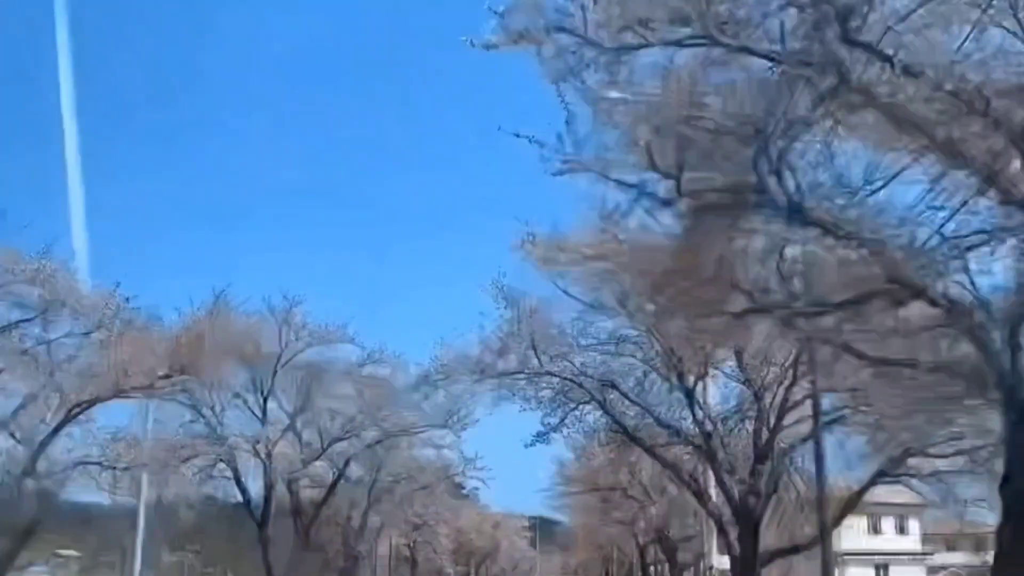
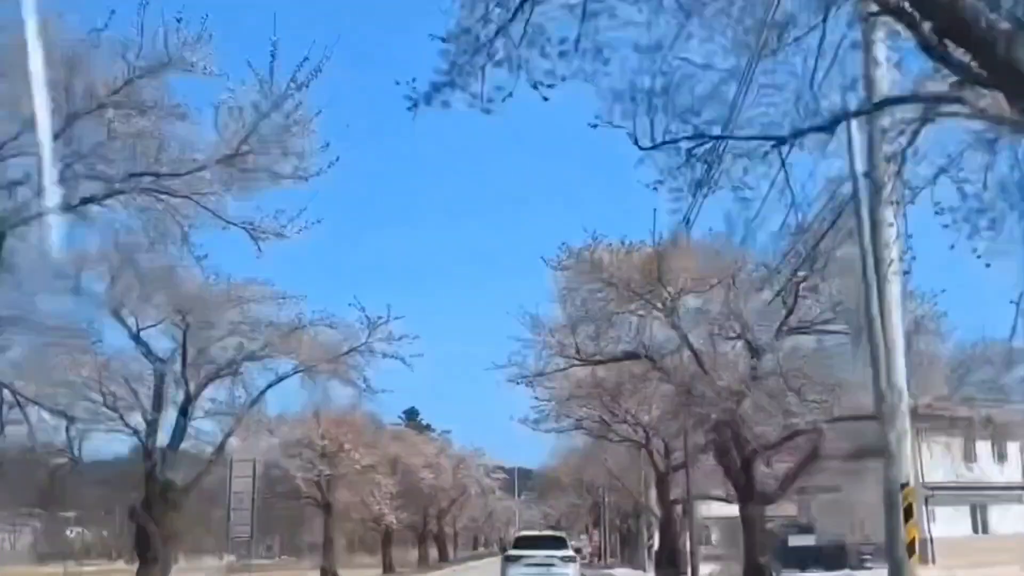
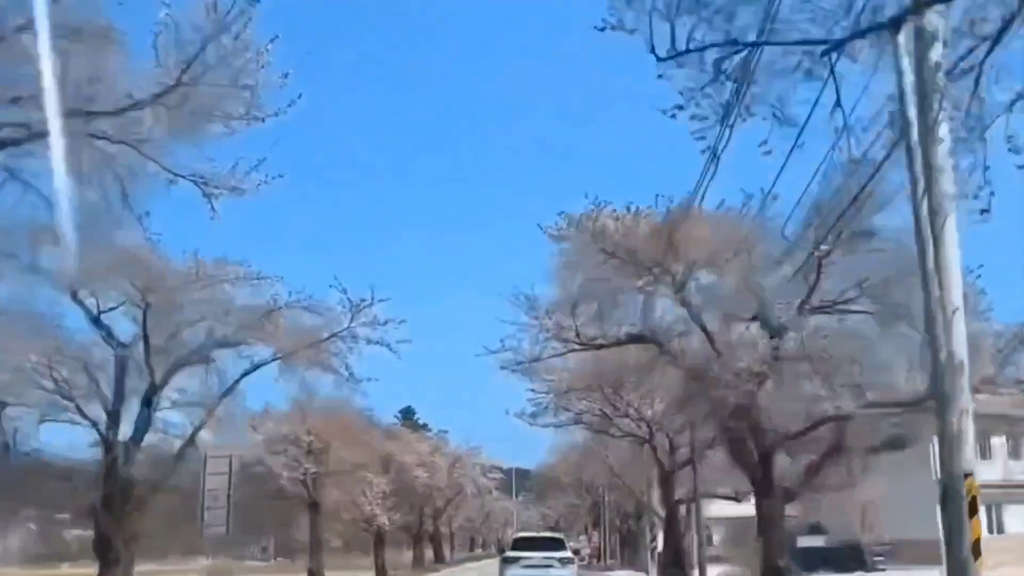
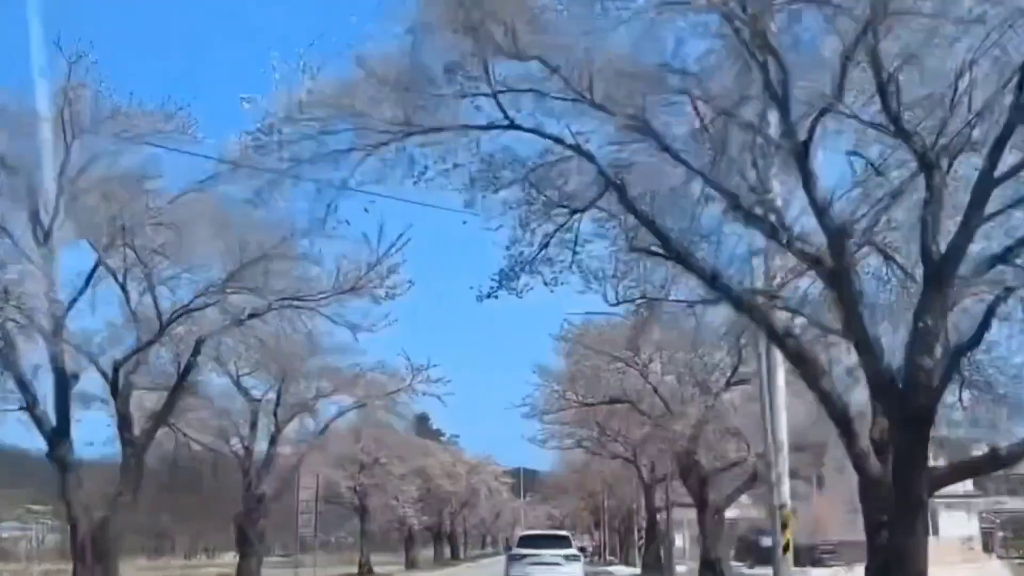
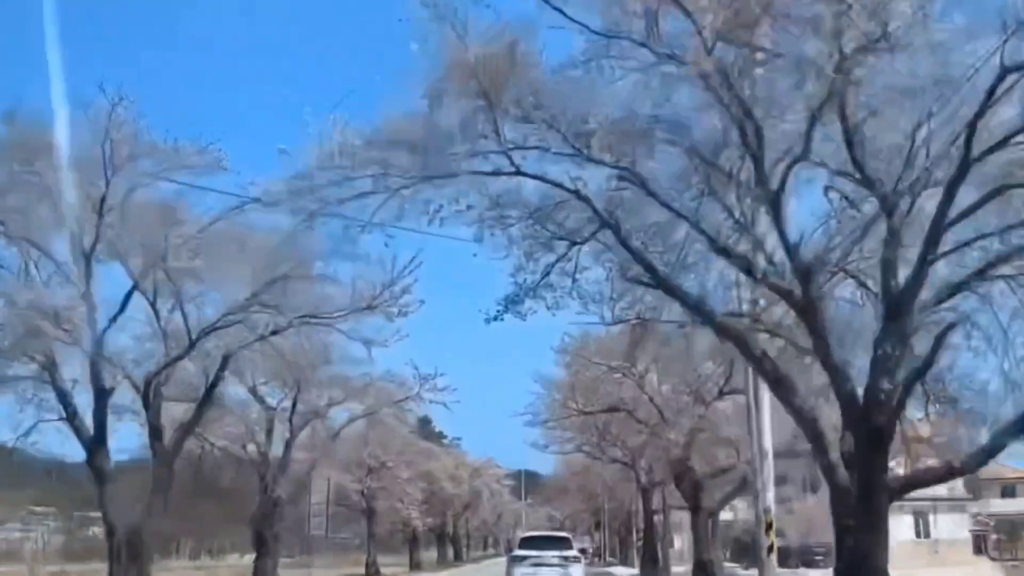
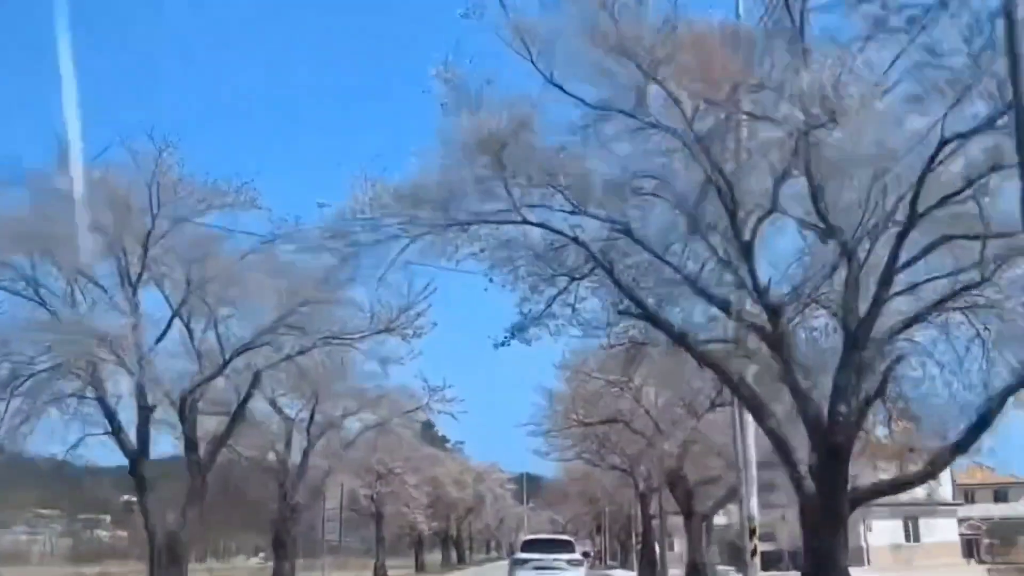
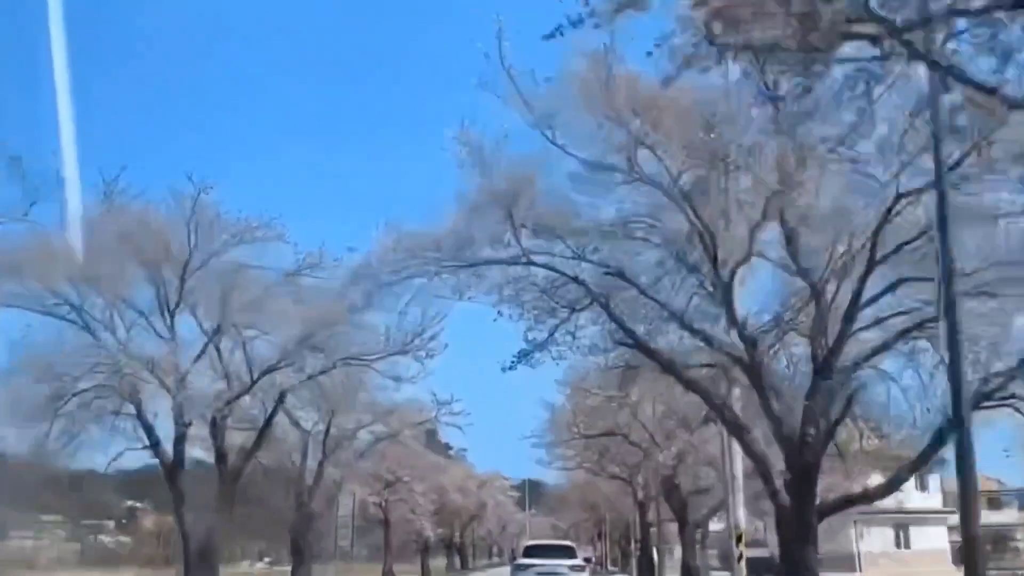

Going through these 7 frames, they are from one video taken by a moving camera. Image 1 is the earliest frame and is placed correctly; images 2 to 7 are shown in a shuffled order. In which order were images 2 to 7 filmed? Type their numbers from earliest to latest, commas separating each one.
7, 6, 5, 4, 2, 3
